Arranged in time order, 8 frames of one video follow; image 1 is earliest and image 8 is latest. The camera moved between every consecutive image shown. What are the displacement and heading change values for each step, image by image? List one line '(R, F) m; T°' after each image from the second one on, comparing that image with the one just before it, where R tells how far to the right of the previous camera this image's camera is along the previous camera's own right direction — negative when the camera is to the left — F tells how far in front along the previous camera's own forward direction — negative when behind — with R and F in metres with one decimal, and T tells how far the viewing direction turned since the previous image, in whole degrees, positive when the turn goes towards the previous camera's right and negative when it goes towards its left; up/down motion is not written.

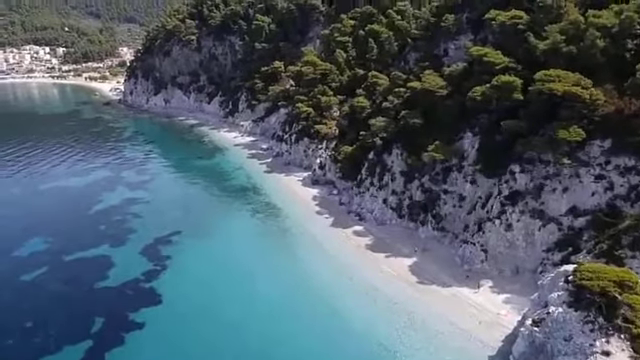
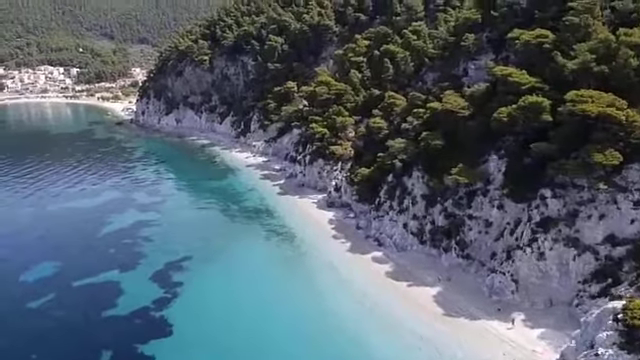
(-0.6, +1.8) m; -1°
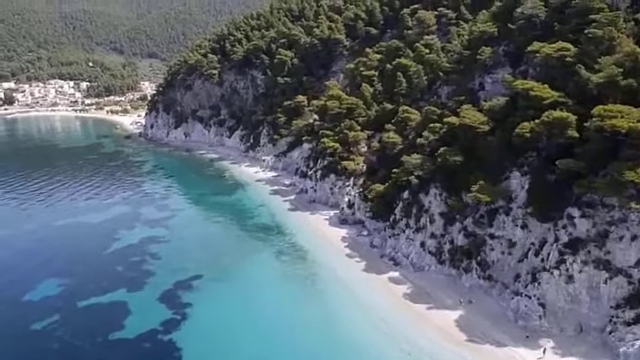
(-0.5, +1.5) m; -1°
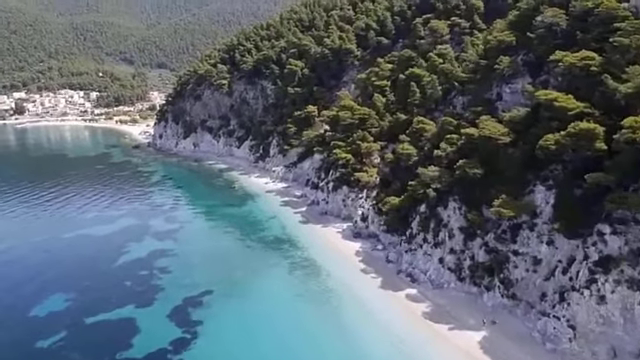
(-0.5, +1.5) m; -1°
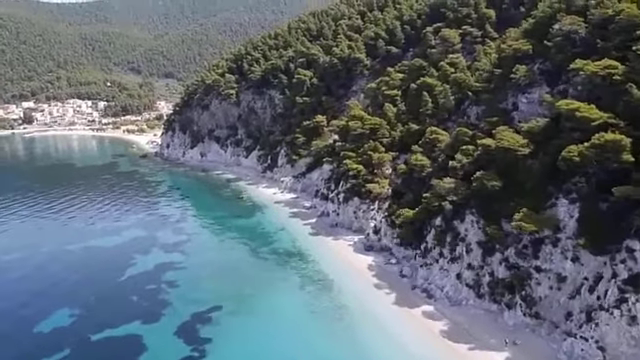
(-0.5, +1.4) m; -1°
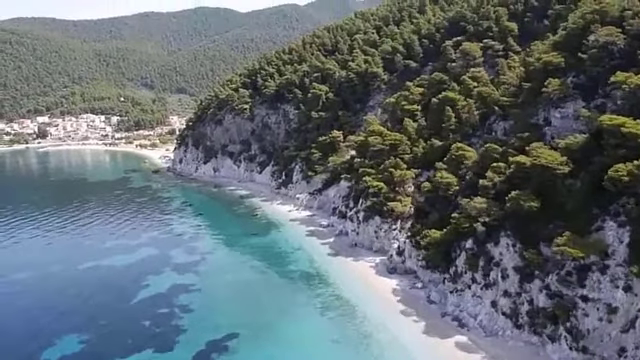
(-0.9, +2.6) m; -1°
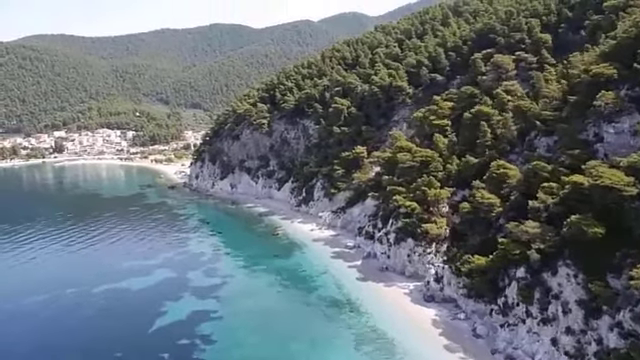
(-1.5, +3.8) m; -1°
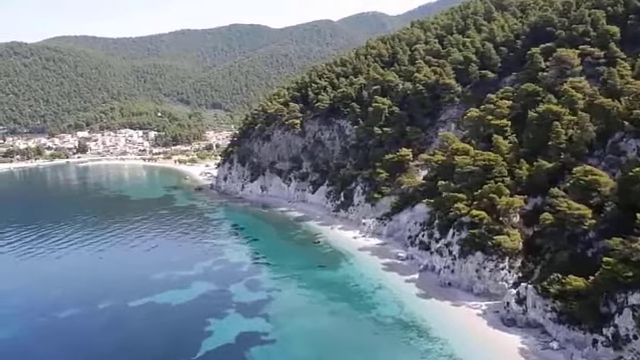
(-3.5, +5.6) m; -2°
